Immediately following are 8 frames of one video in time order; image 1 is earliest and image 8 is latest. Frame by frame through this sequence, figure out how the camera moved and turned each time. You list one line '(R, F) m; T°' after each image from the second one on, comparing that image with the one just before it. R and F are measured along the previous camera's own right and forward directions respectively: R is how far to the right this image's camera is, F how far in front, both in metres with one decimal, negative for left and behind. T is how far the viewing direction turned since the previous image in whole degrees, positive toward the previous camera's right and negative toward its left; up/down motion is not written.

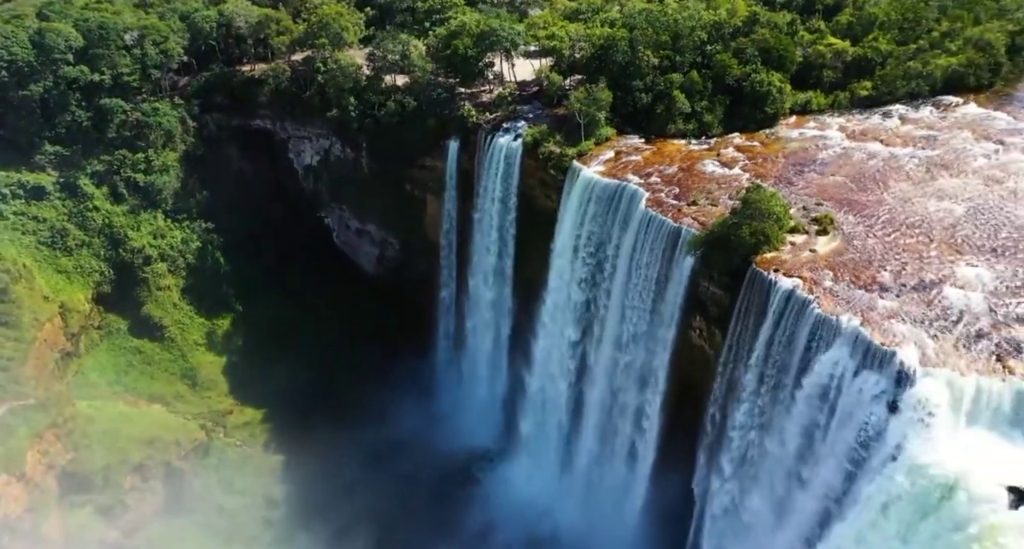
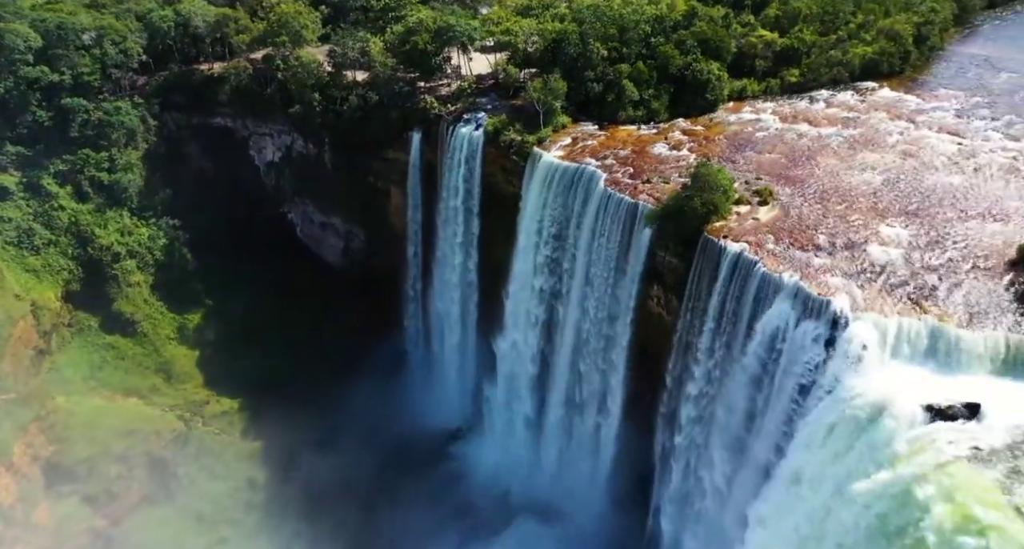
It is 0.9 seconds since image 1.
(-1.1, -2.0) m; +4°
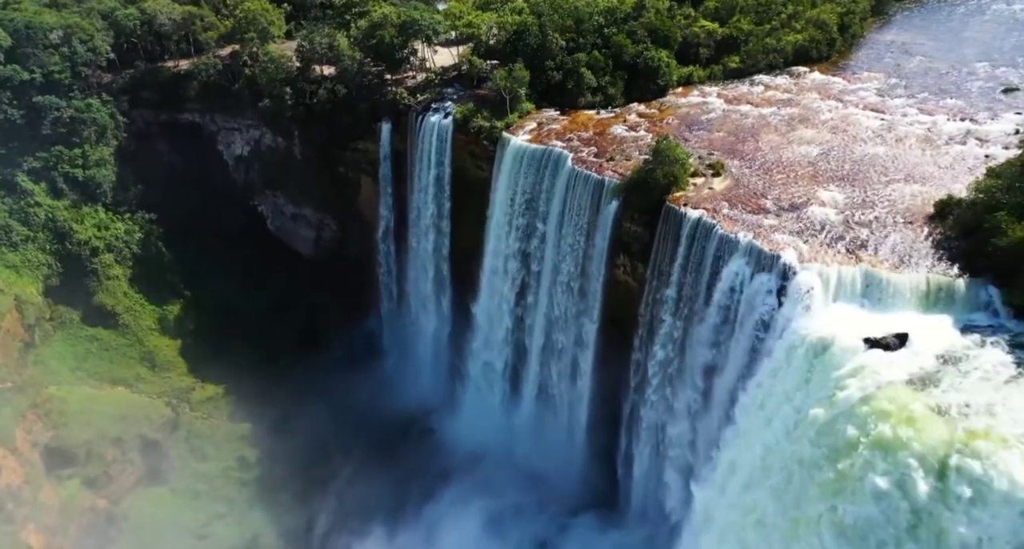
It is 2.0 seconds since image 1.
(-1.4, -2.2) m; +4°
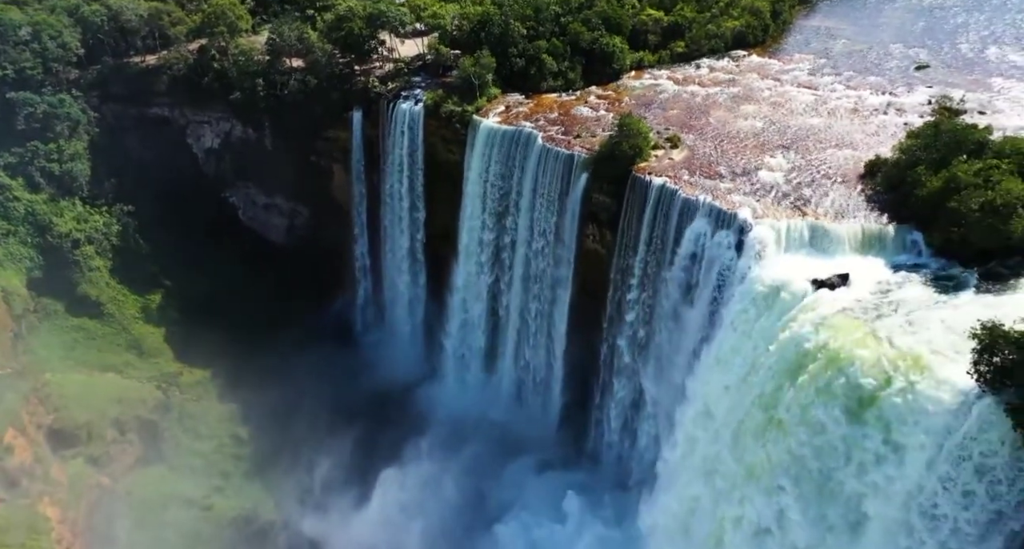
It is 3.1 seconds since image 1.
(-1.6, -2.4) m; +5°
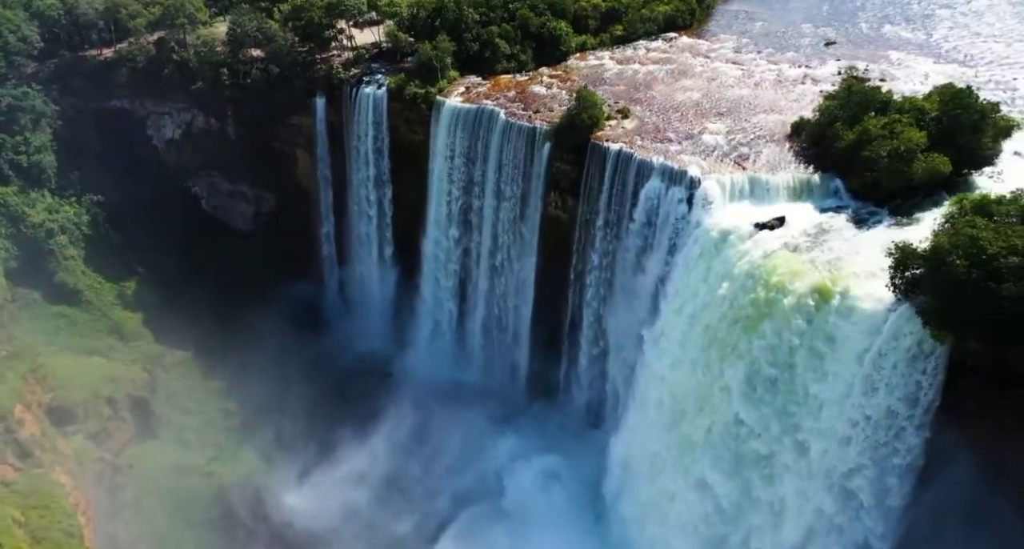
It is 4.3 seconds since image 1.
(-2.1, -3.0) m; +6°
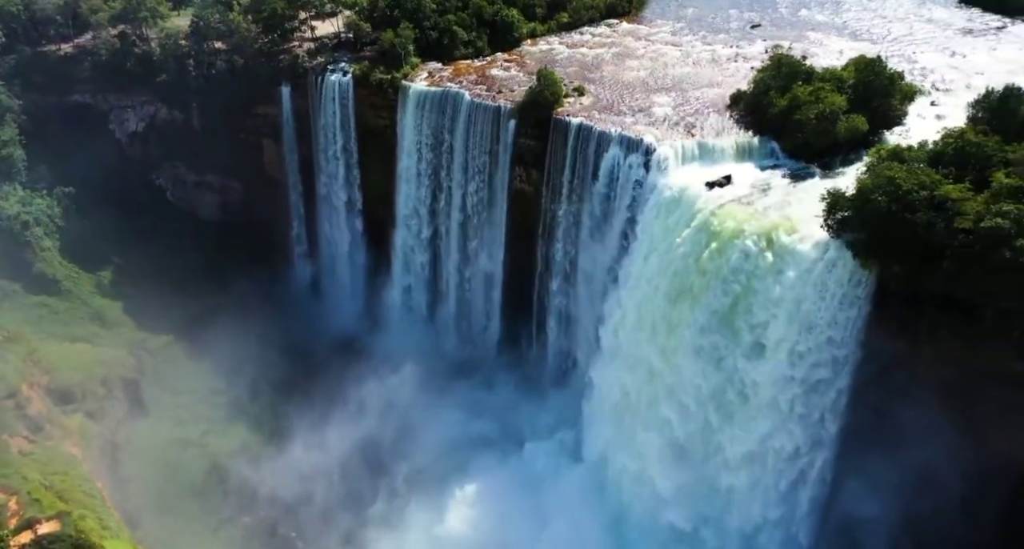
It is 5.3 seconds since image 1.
(-2.1, -2.8) m; +5°
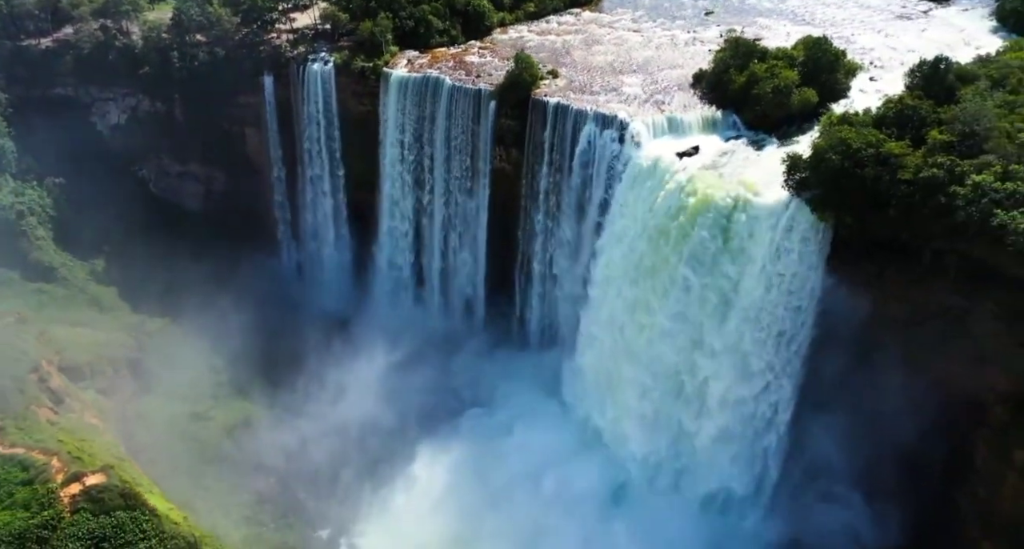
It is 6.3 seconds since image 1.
(-1.8, -2.6) m; +4°
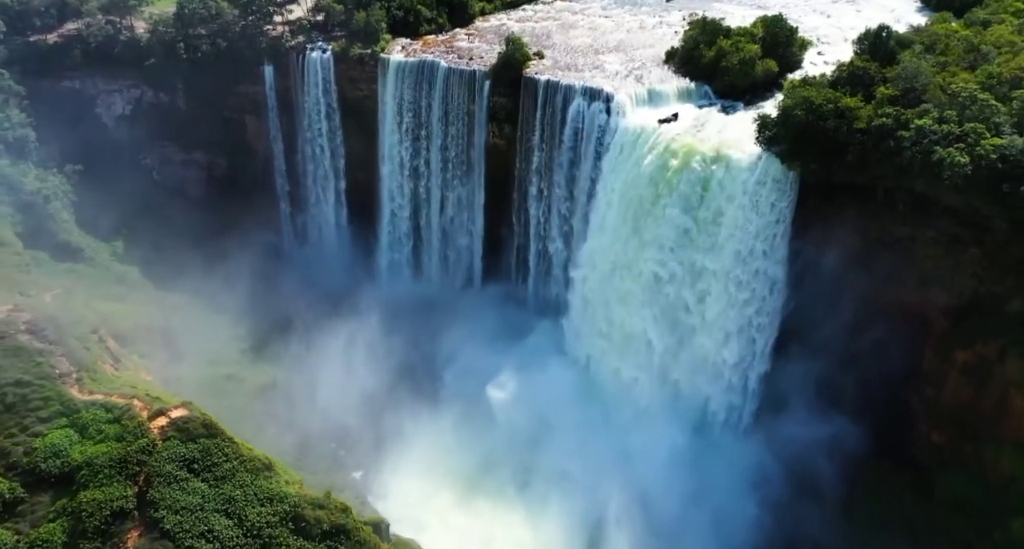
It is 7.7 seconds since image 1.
(-3.0, -3.9) m; +4°
